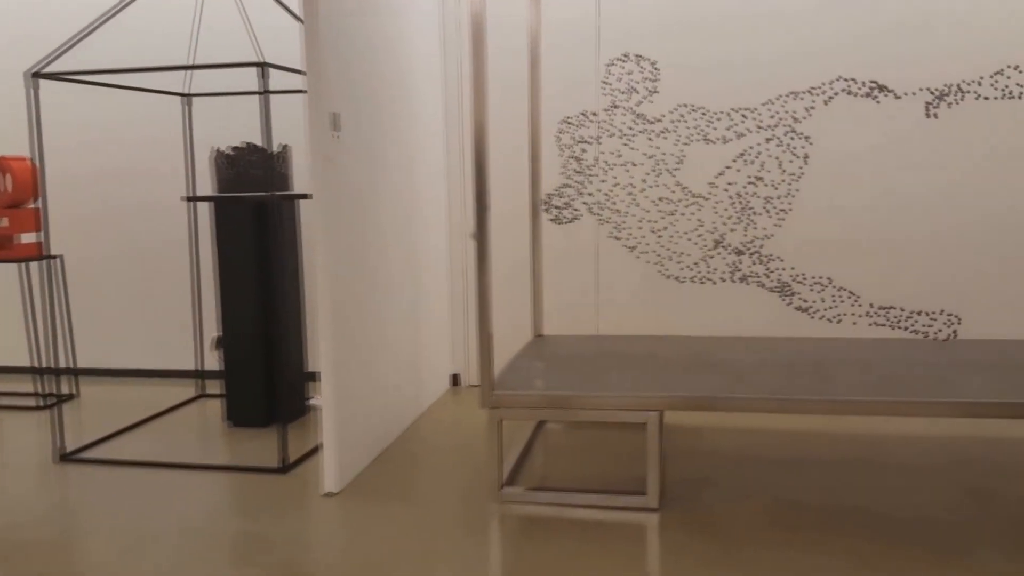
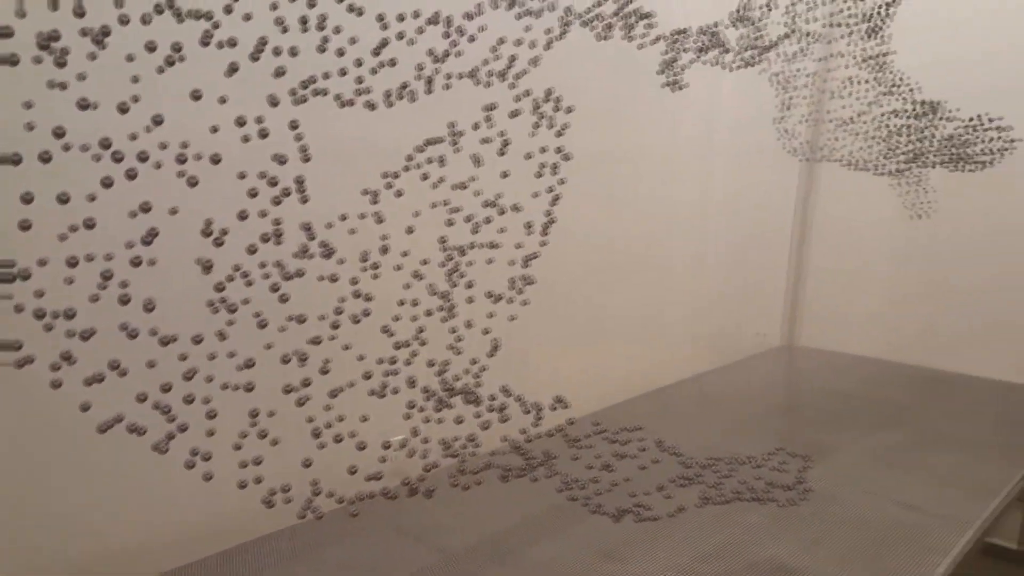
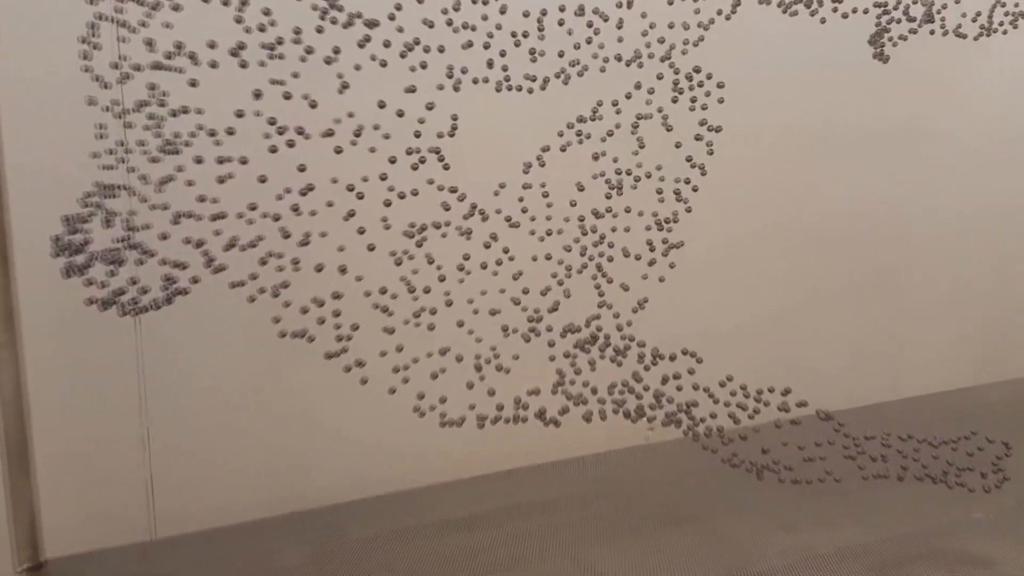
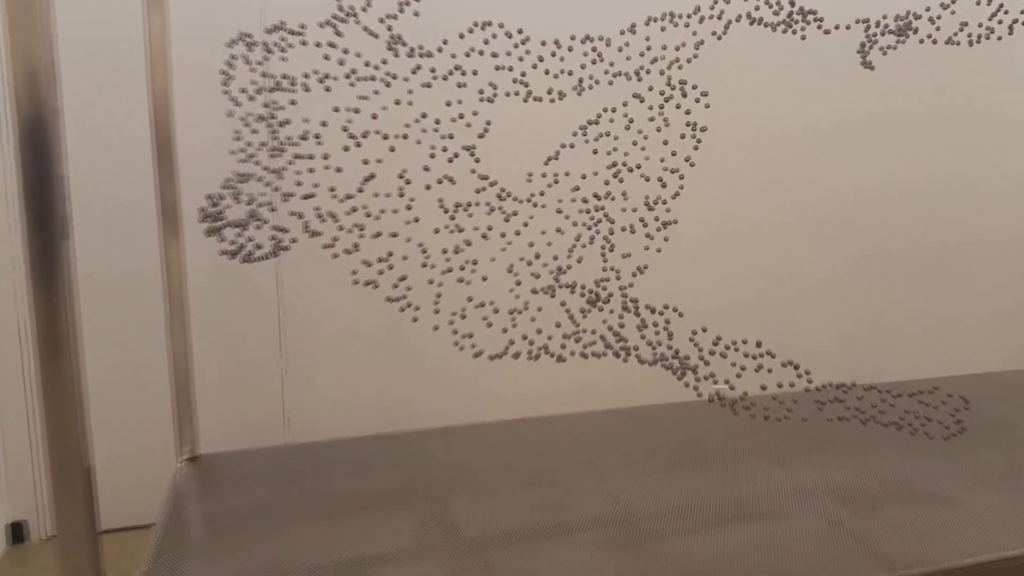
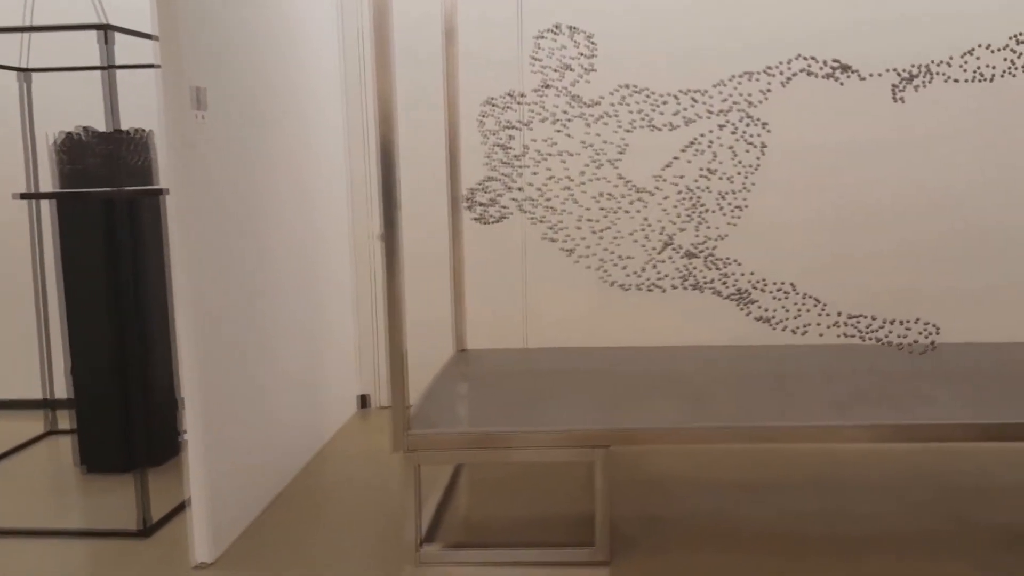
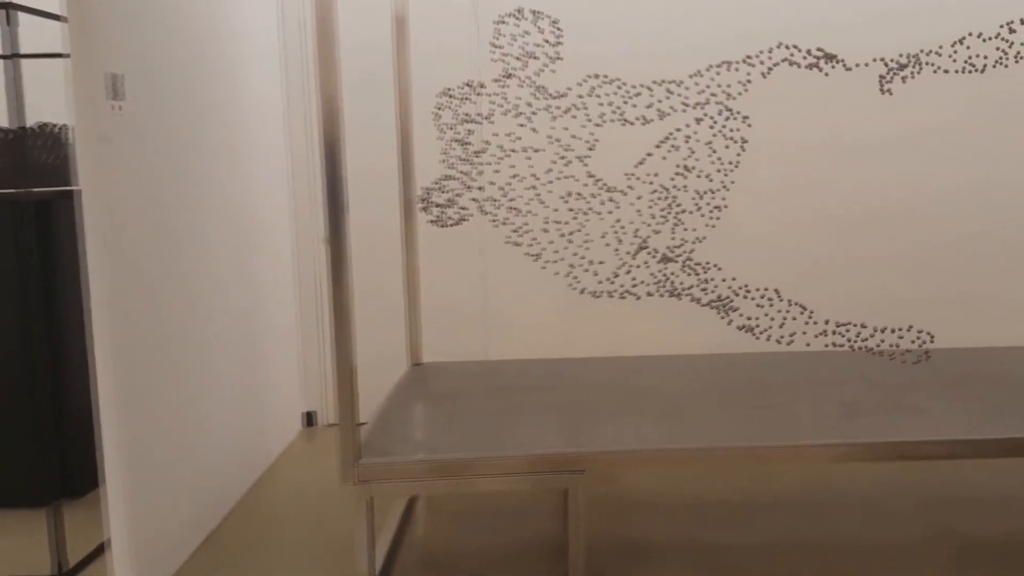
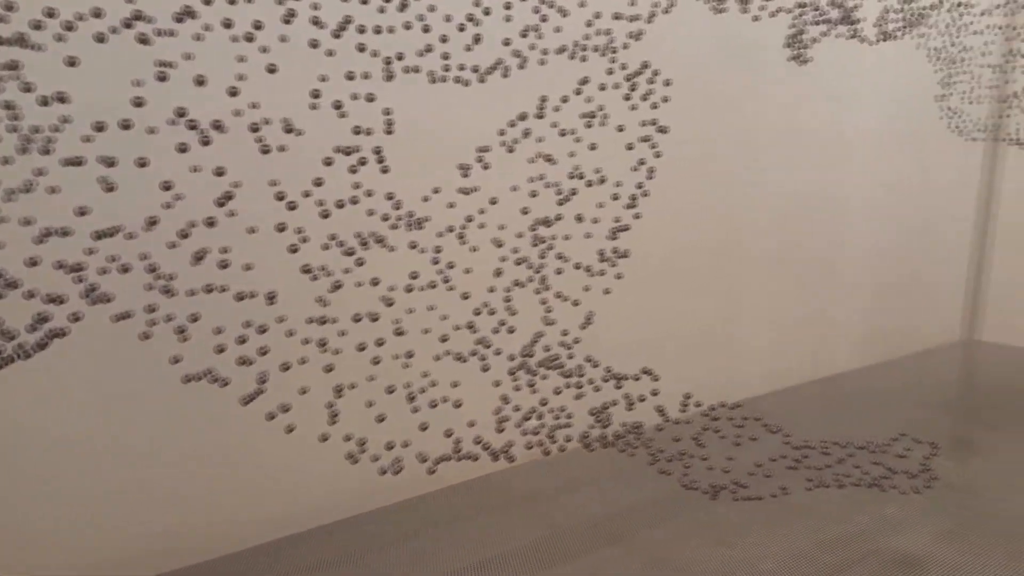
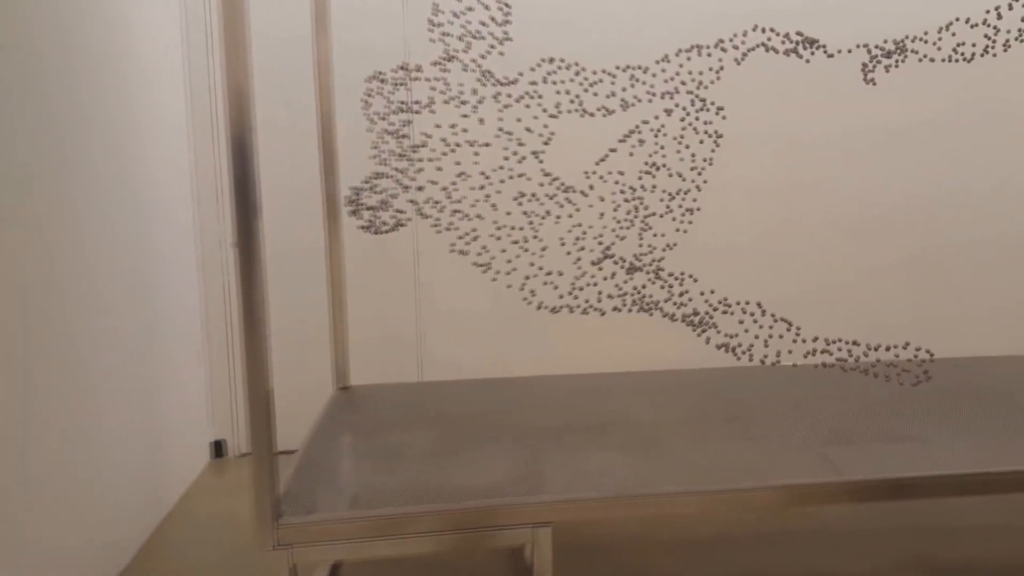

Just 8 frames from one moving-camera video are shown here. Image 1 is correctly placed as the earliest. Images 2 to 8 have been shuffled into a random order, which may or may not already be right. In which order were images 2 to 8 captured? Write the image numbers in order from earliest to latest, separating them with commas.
5, 6, 8, 4, 3, 7, 2
